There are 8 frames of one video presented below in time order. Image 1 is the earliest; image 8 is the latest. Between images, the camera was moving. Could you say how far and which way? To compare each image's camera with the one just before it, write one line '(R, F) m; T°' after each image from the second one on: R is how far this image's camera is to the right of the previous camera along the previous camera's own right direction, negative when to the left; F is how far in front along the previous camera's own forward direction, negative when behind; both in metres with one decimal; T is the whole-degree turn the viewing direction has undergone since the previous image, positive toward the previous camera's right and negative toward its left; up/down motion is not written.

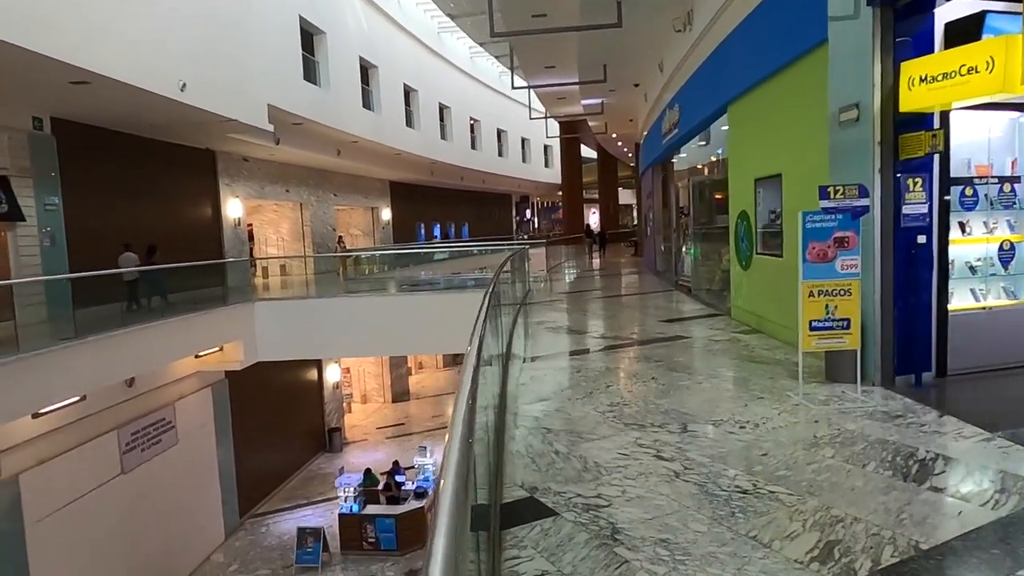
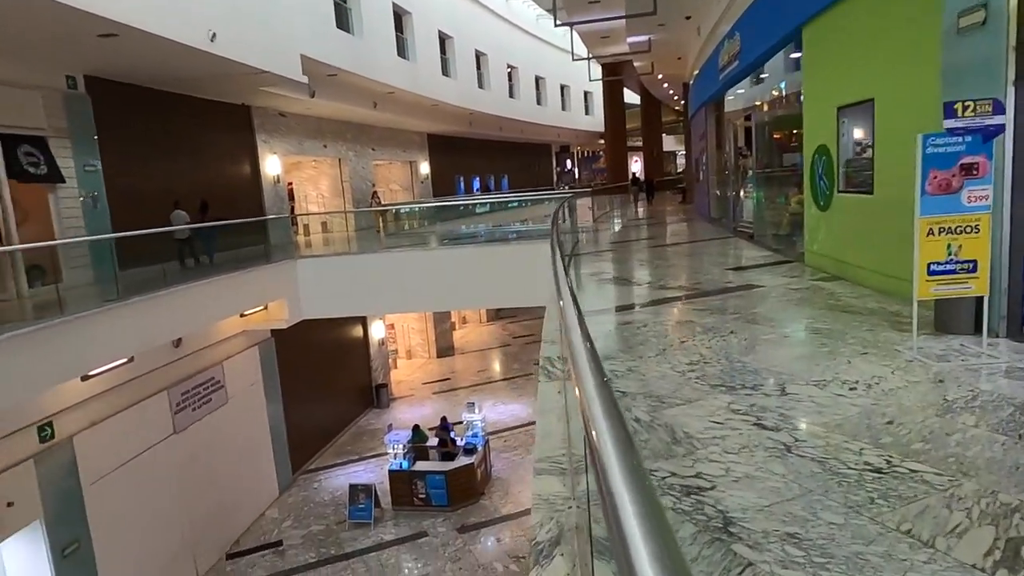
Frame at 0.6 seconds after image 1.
(-0.1, +0.3) m; -3°
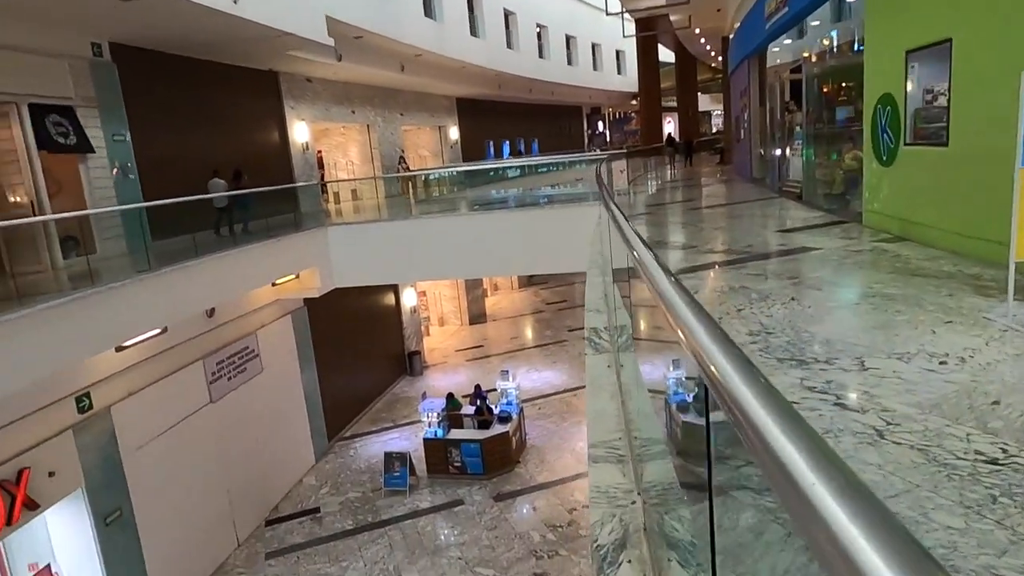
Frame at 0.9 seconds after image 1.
(0.0, +0.2) m; -3°
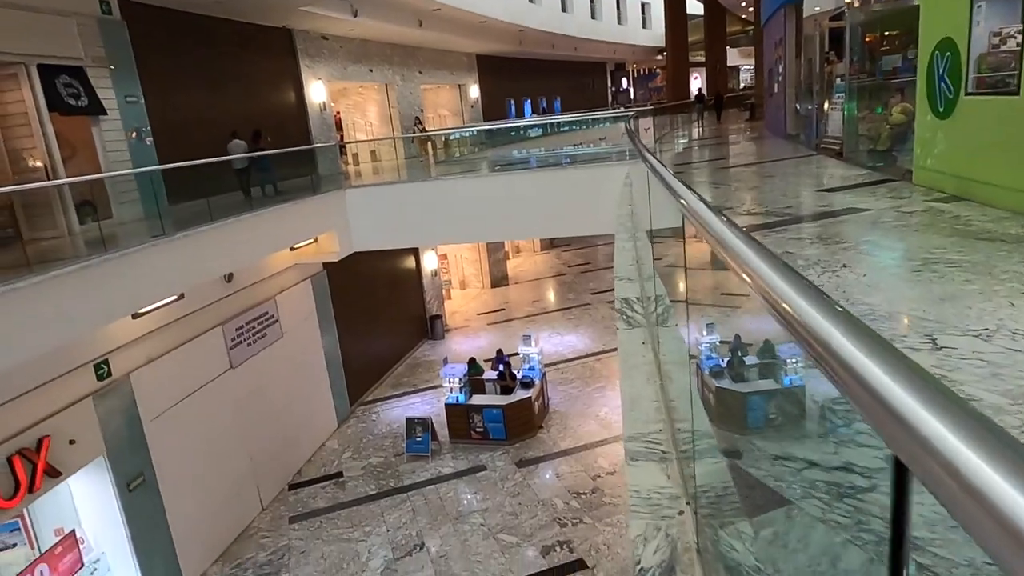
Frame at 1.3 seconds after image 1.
(0.0, +0.2) m; -2°
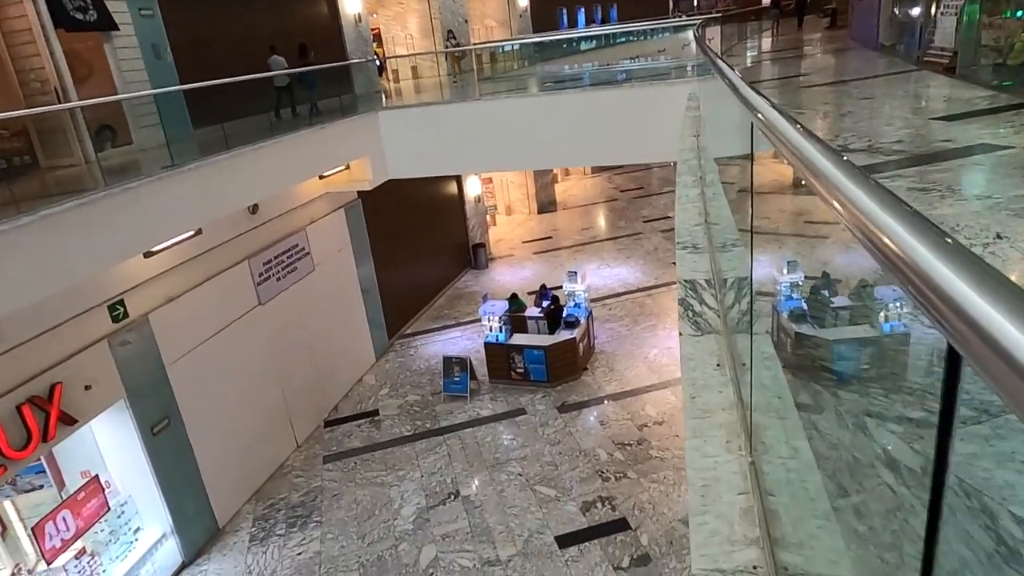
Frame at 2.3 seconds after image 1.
(+0.1, +0.6) m; -4°
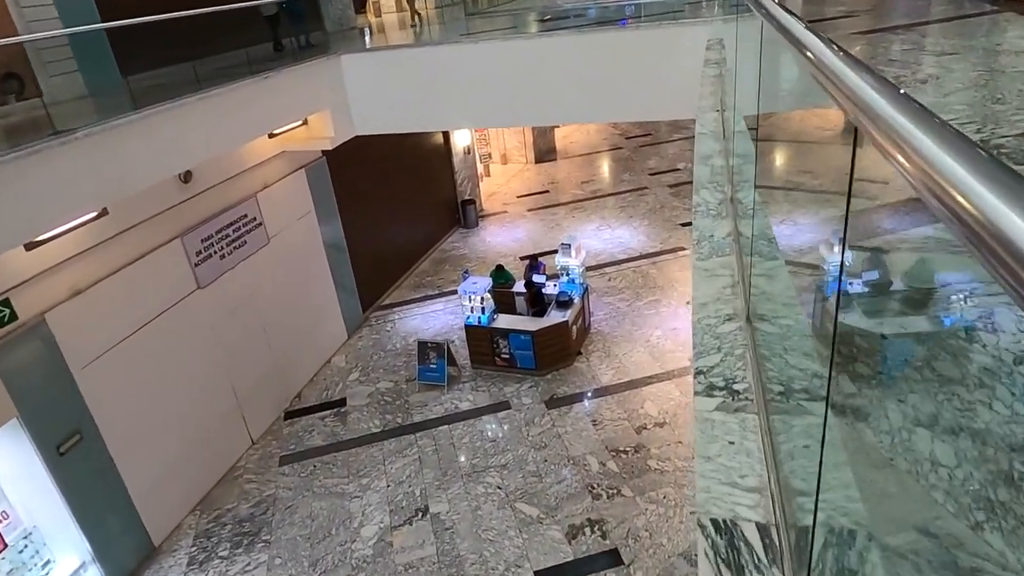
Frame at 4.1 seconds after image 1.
(+0.2, +0.9) m; 0°
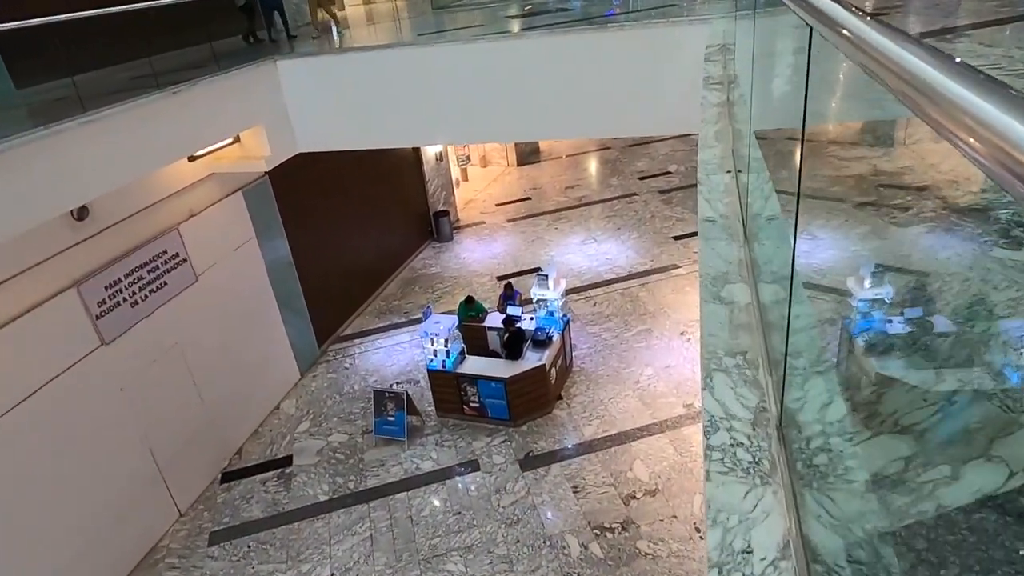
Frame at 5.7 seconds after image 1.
(+0.2, +0.8) m; +1°
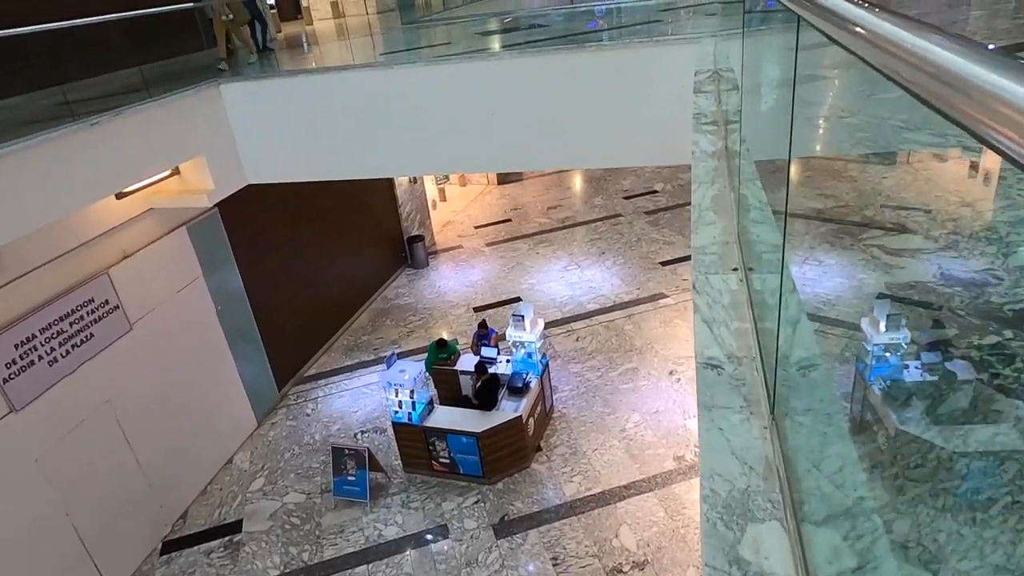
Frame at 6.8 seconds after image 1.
(+0.1, +0.5) m; +1°
